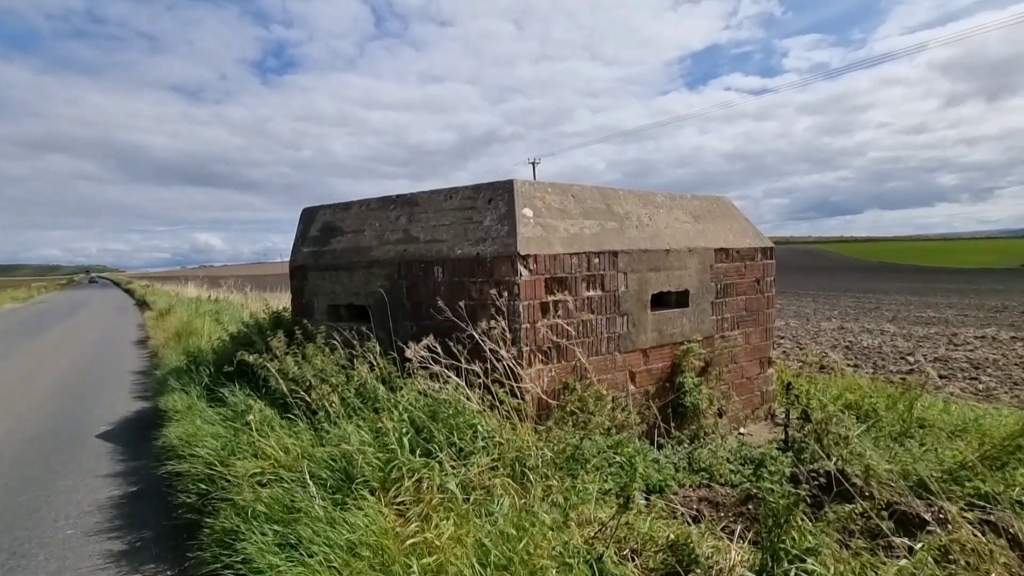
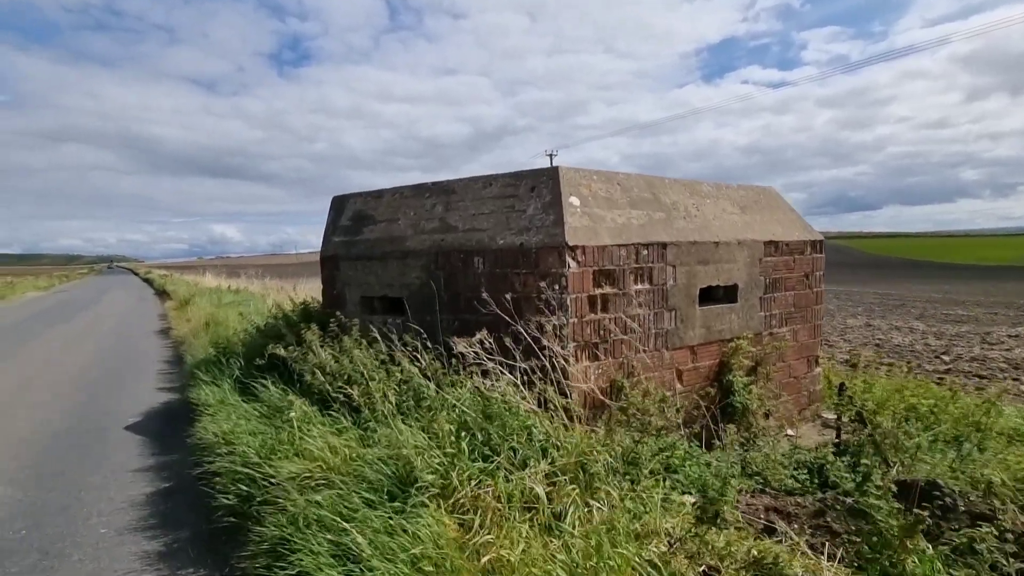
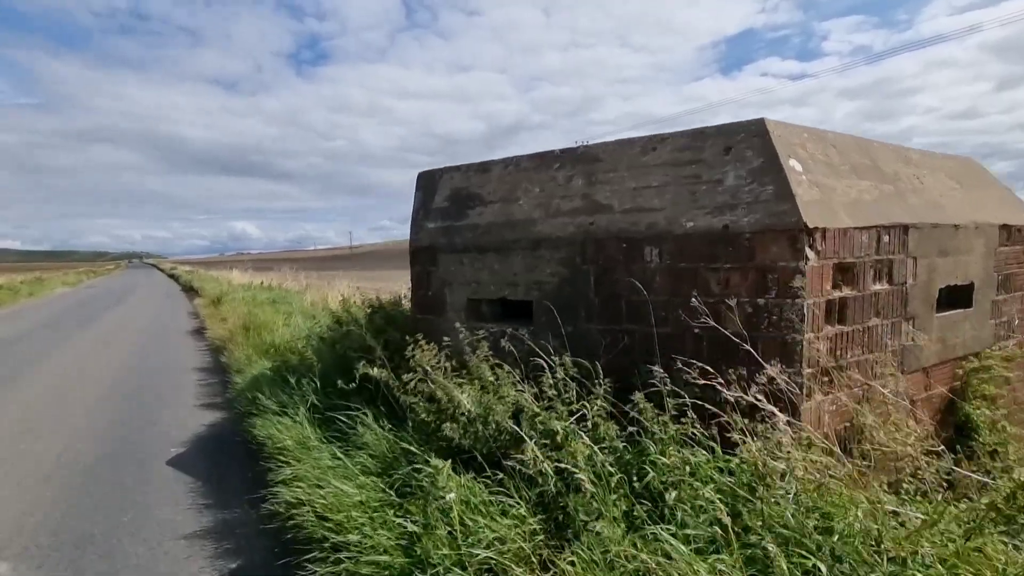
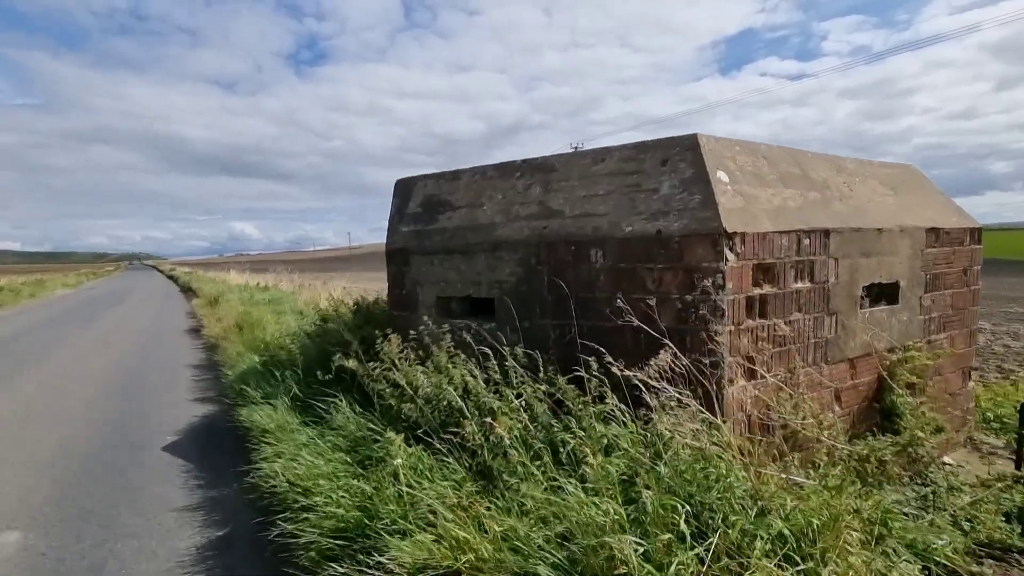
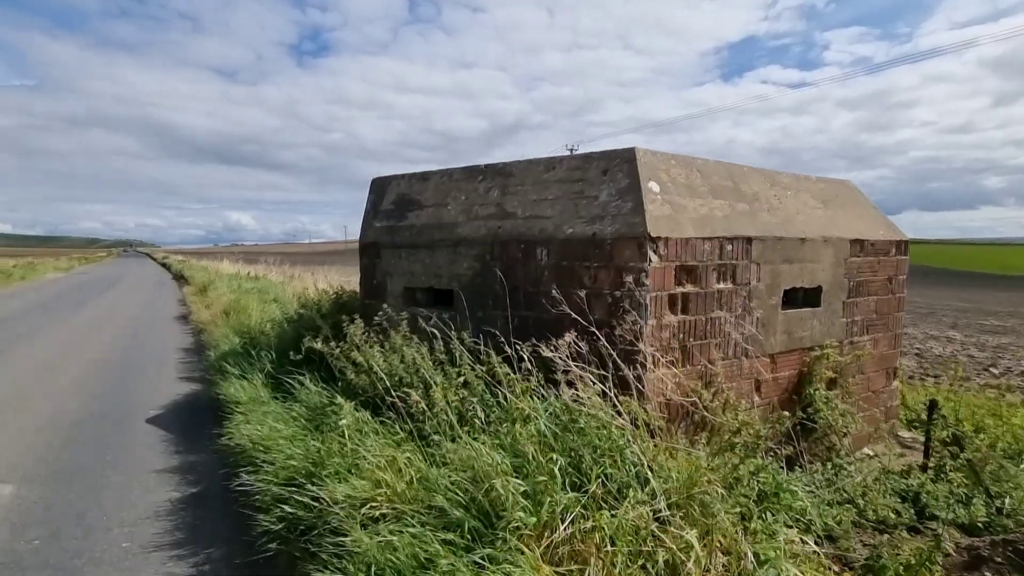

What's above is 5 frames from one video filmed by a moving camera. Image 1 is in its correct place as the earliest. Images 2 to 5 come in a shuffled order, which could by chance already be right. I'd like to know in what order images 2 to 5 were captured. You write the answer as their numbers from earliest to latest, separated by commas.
2, 5, 4, 3
